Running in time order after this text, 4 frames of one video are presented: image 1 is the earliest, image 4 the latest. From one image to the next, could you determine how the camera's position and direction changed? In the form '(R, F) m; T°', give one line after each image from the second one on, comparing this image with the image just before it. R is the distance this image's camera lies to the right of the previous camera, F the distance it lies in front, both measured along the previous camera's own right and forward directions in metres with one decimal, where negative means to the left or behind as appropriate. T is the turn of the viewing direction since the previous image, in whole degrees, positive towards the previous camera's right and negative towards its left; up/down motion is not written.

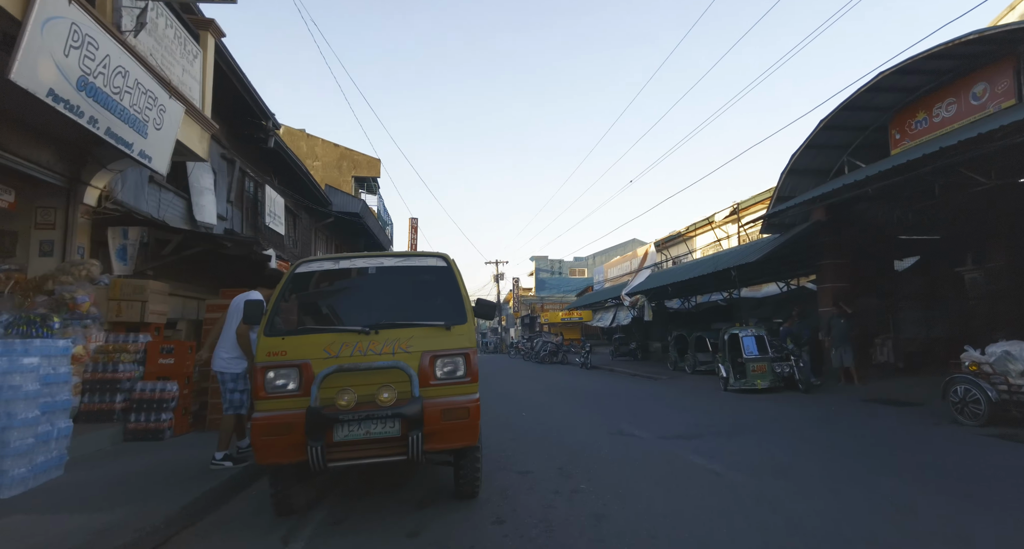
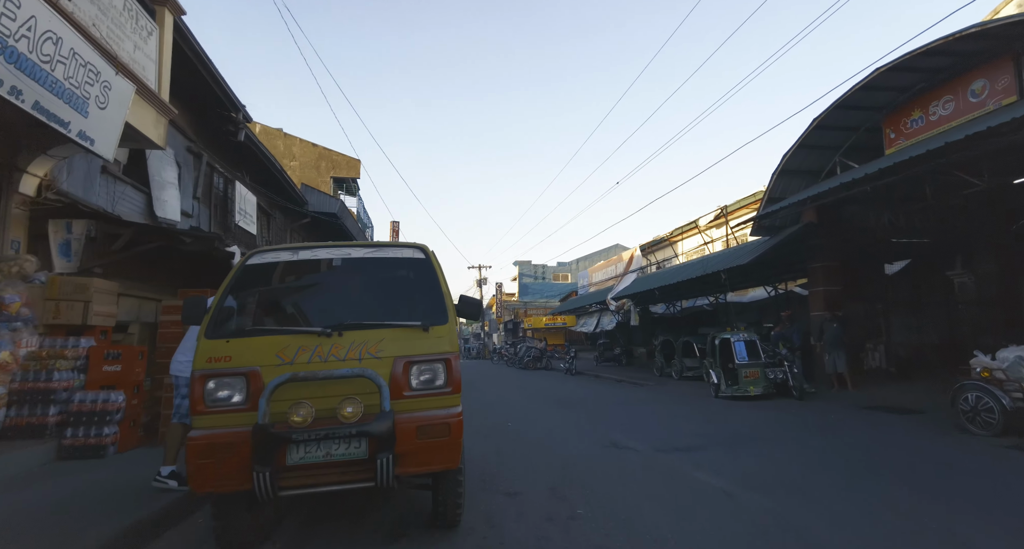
(0.0, +0.5) m; +2°
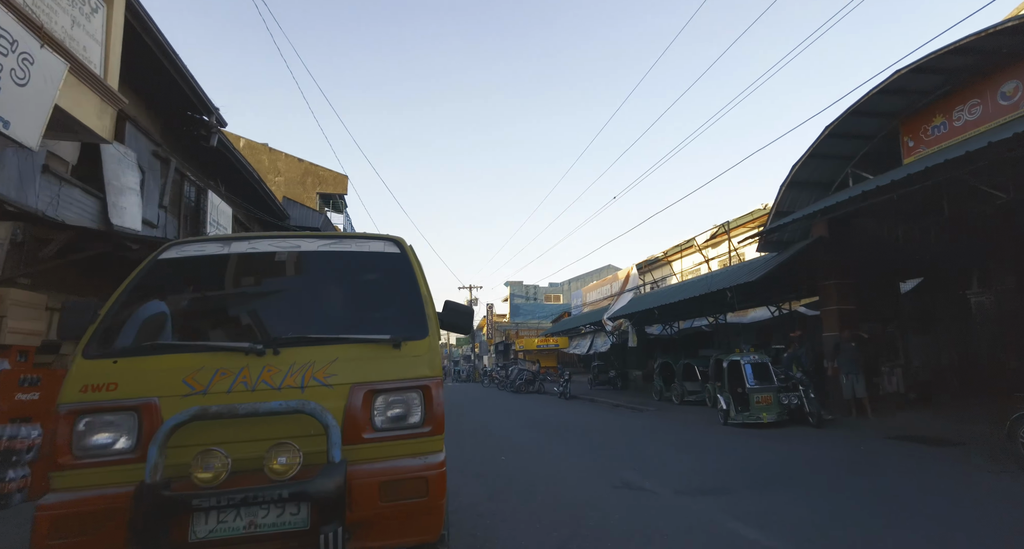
(-0.1, +0.9) m; +1°
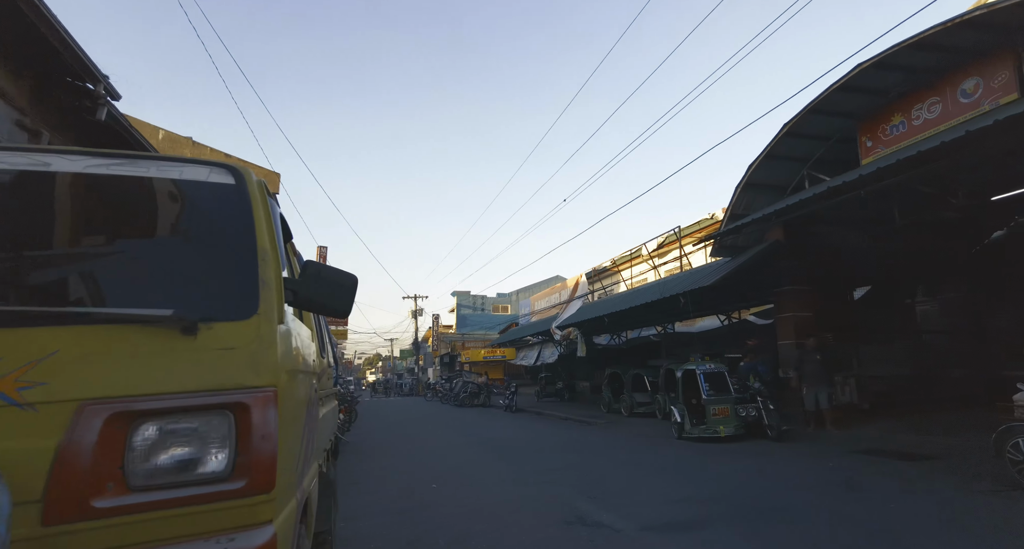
(+0.2, +1.1) m; +6°
